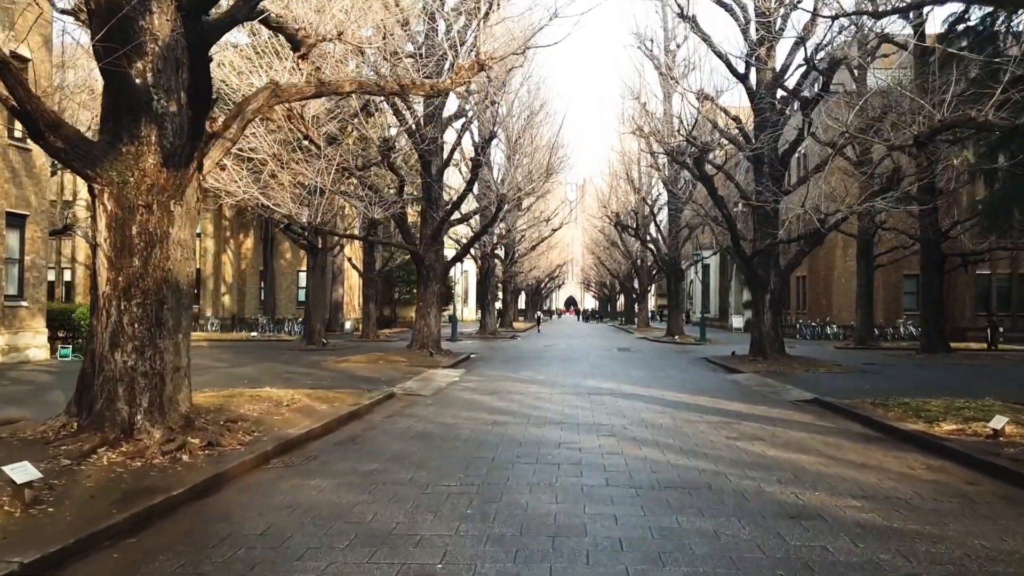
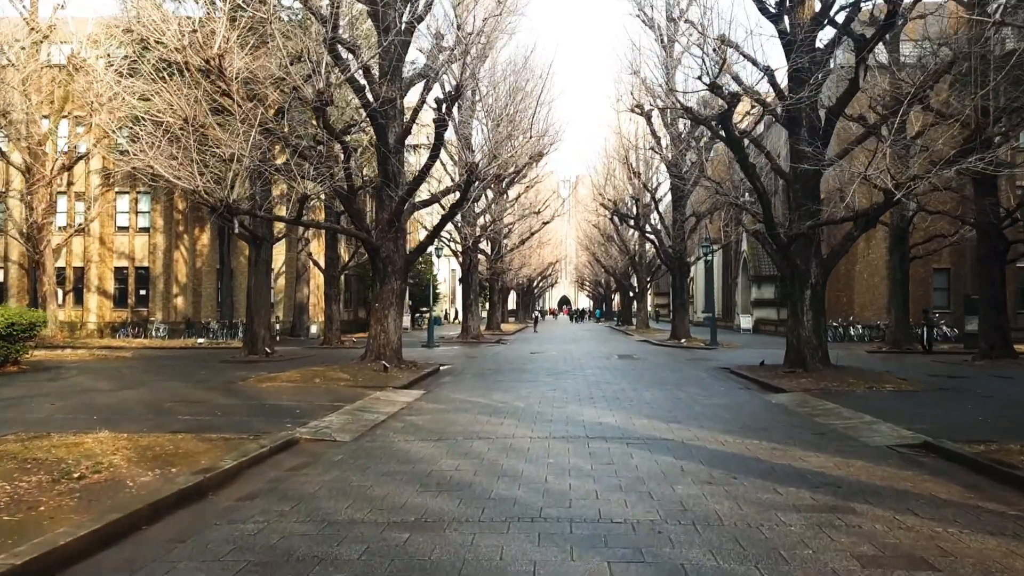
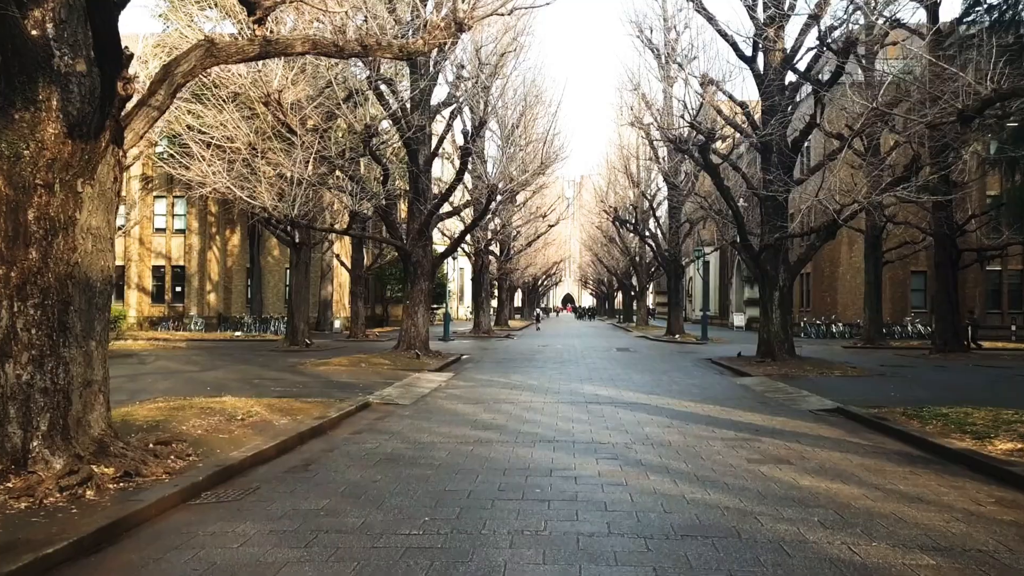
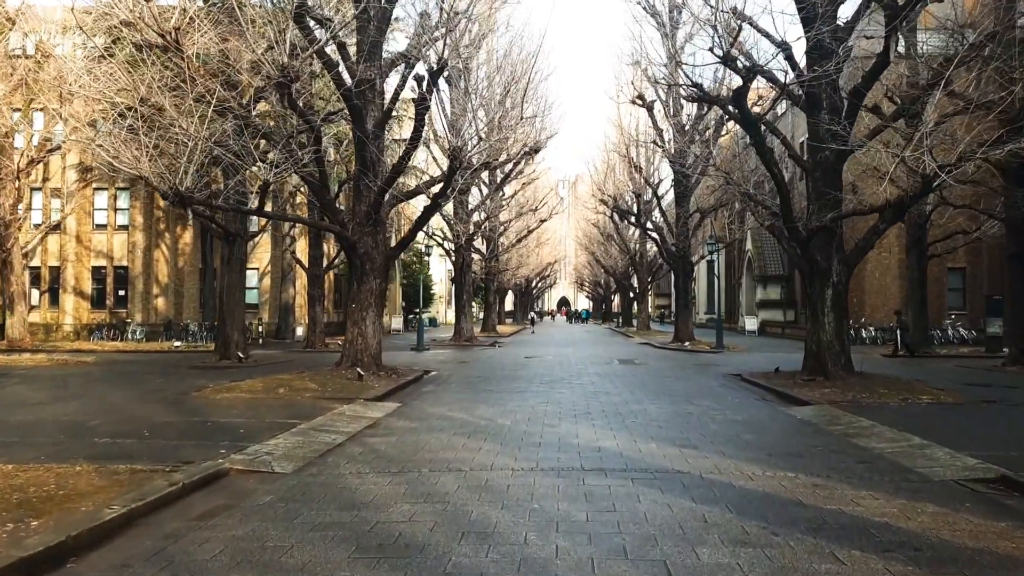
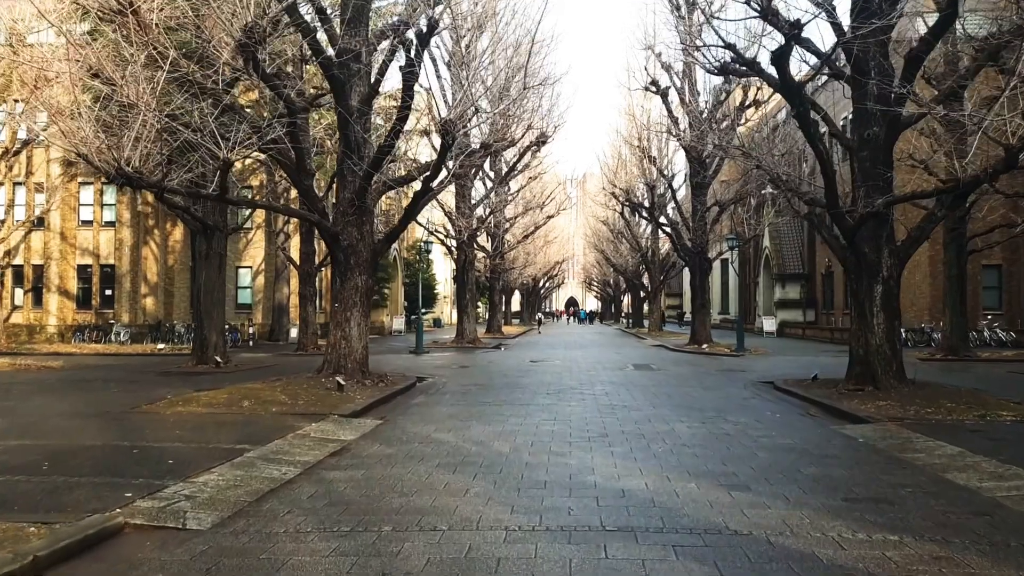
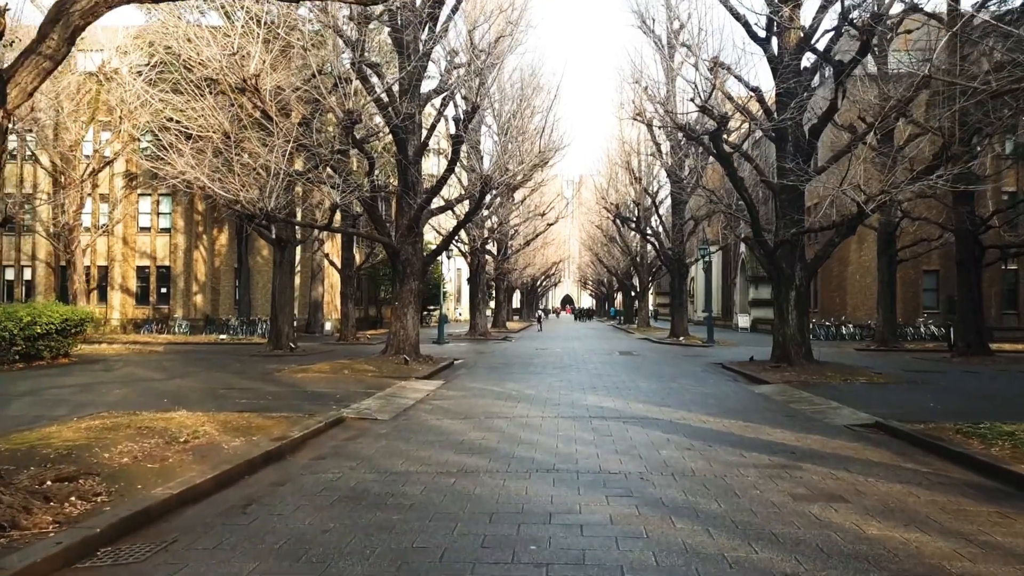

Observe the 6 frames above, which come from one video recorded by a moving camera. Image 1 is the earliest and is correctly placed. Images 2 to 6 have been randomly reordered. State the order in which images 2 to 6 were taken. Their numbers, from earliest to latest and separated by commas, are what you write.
3, 6, 2, 4, 5
